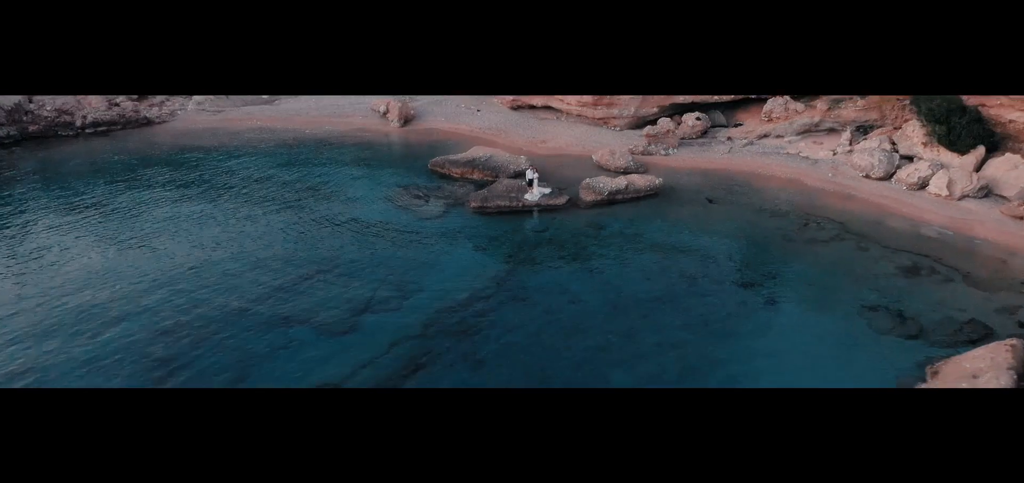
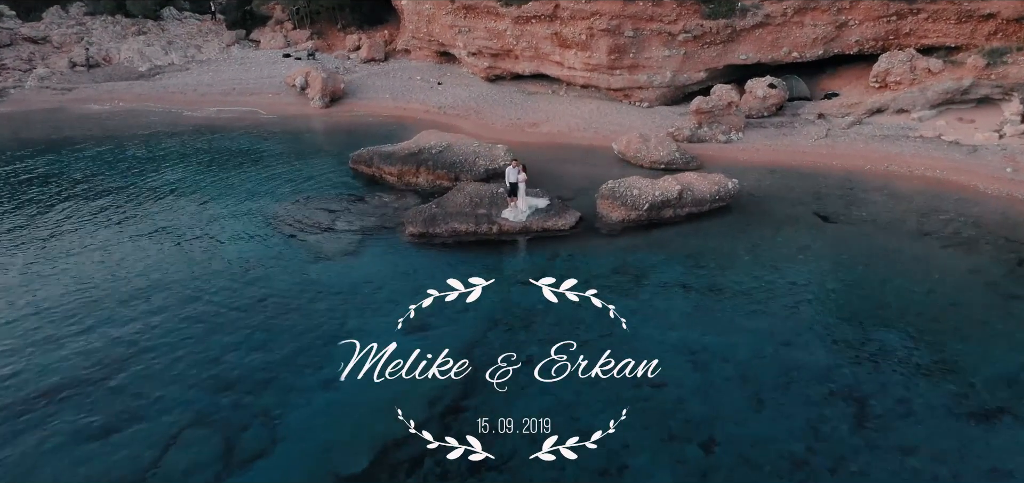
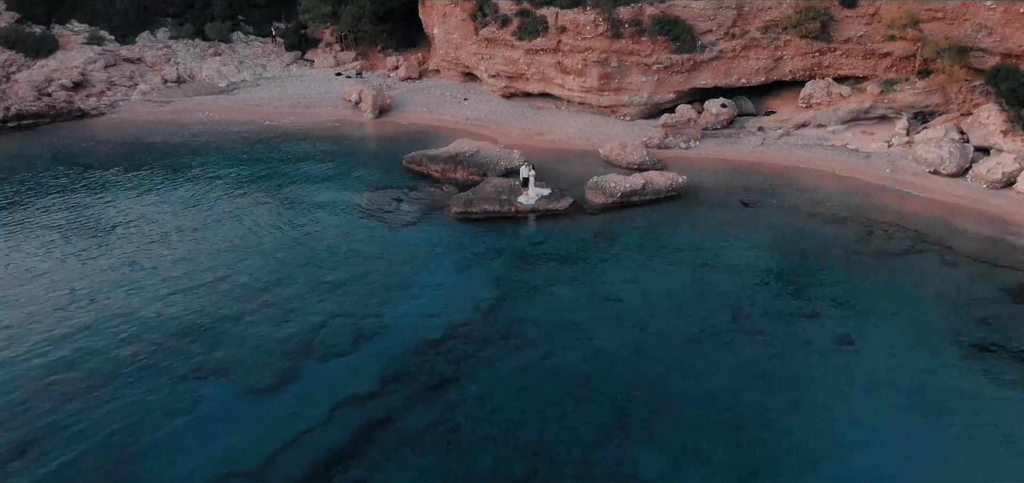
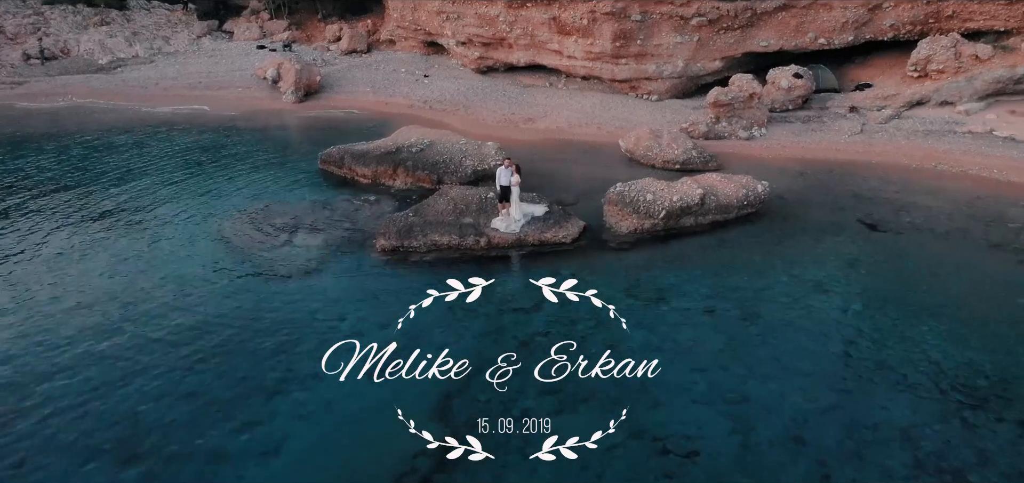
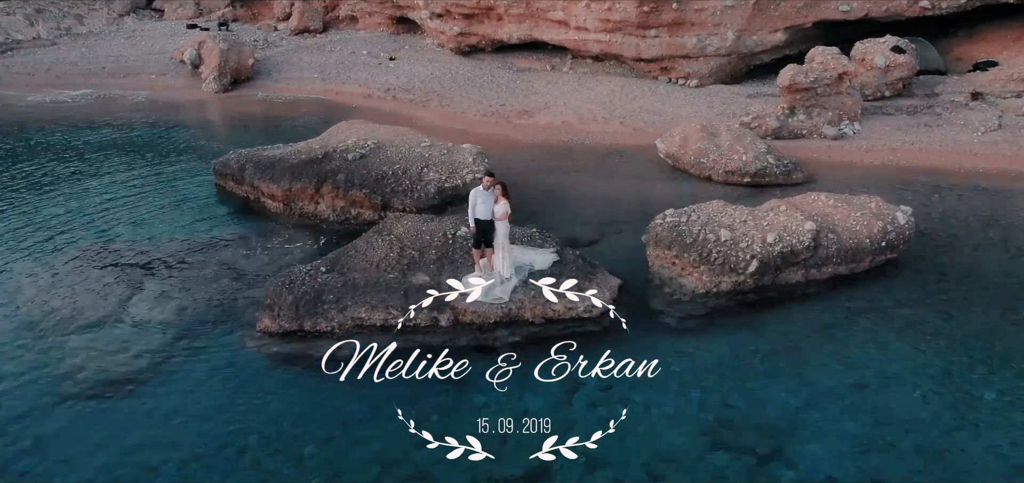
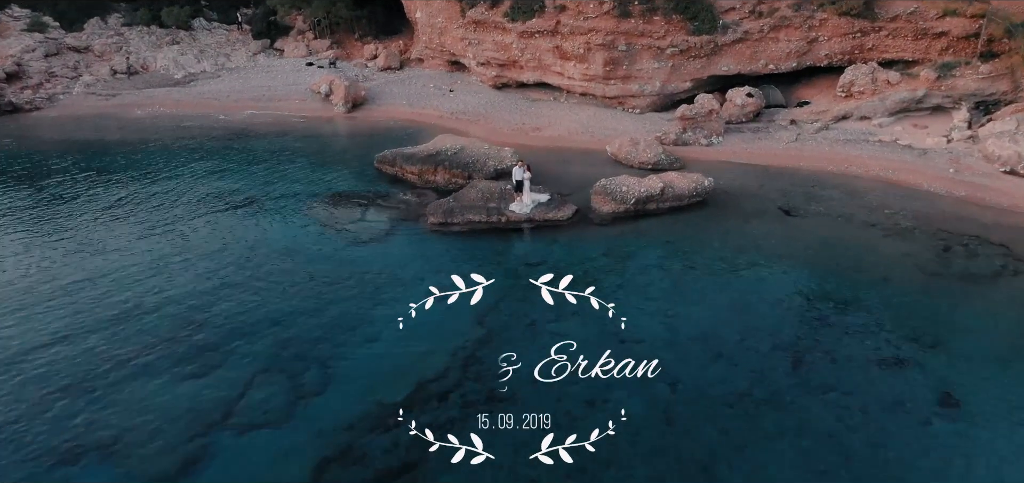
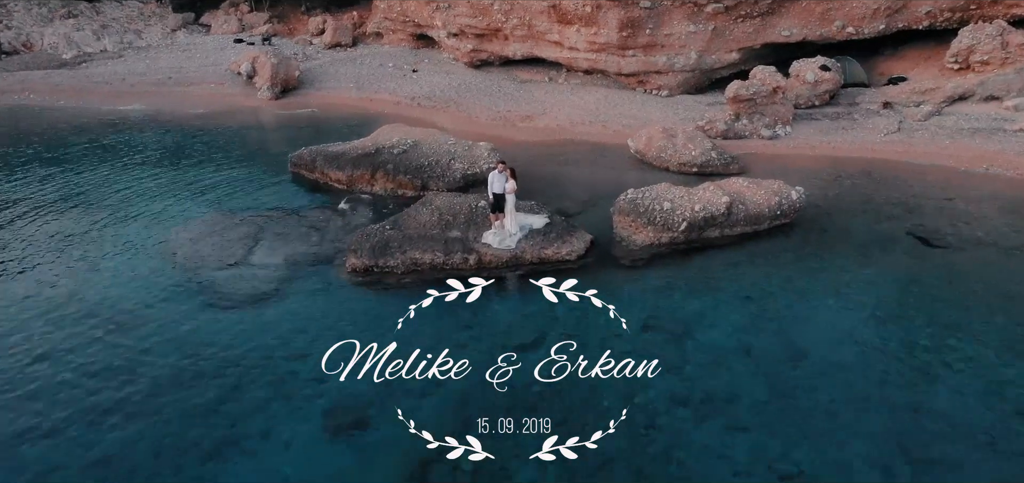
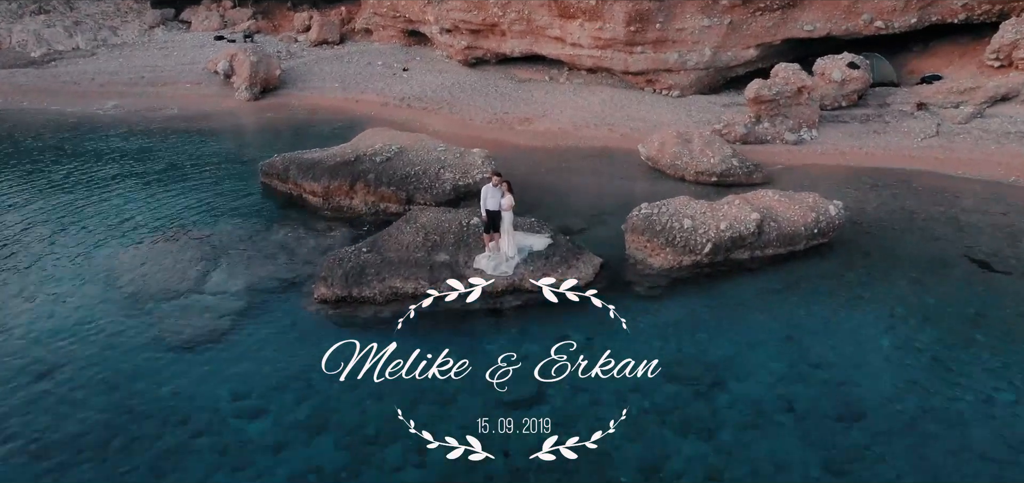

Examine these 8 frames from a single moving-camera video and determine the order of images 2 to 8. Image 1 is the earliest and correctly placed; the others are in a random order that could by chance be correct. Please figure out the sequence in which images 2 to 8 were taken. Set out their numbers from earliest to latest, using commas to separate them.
3, 6, 2, 4, 7, 8, 5
